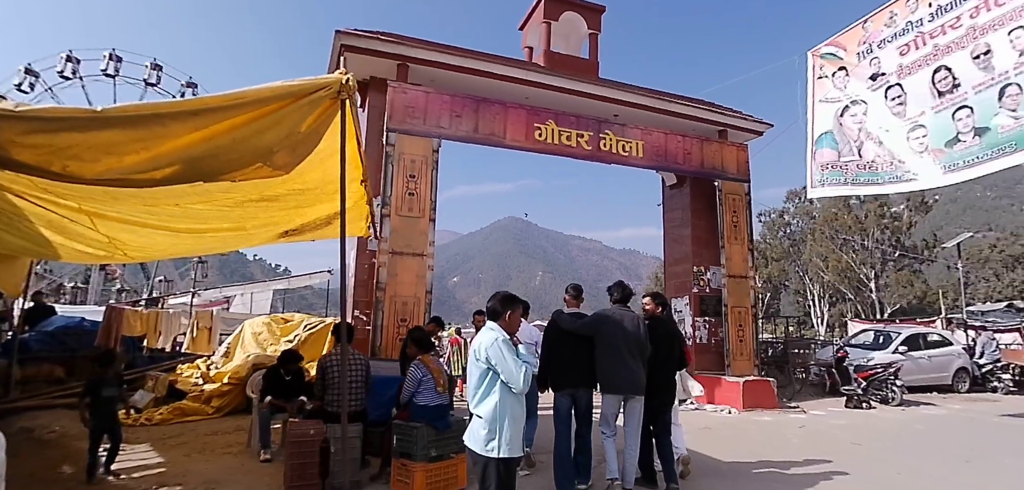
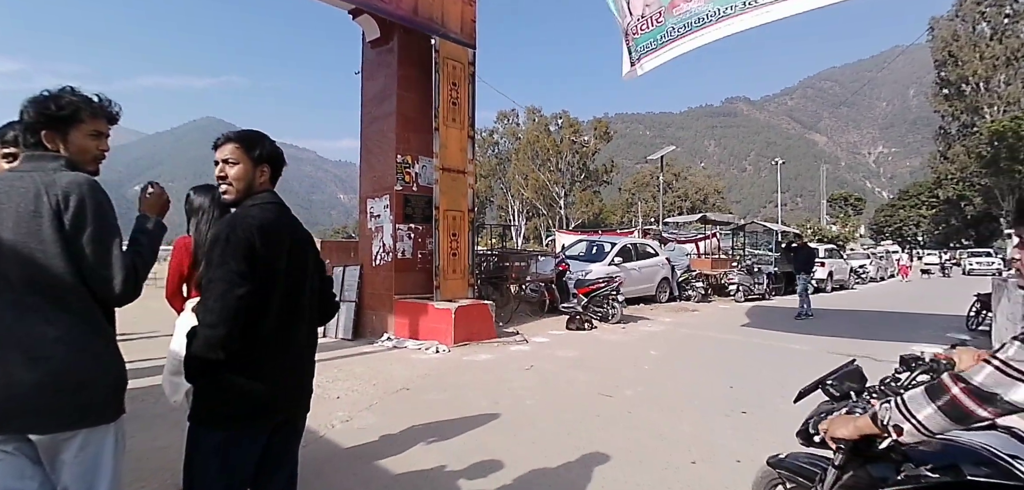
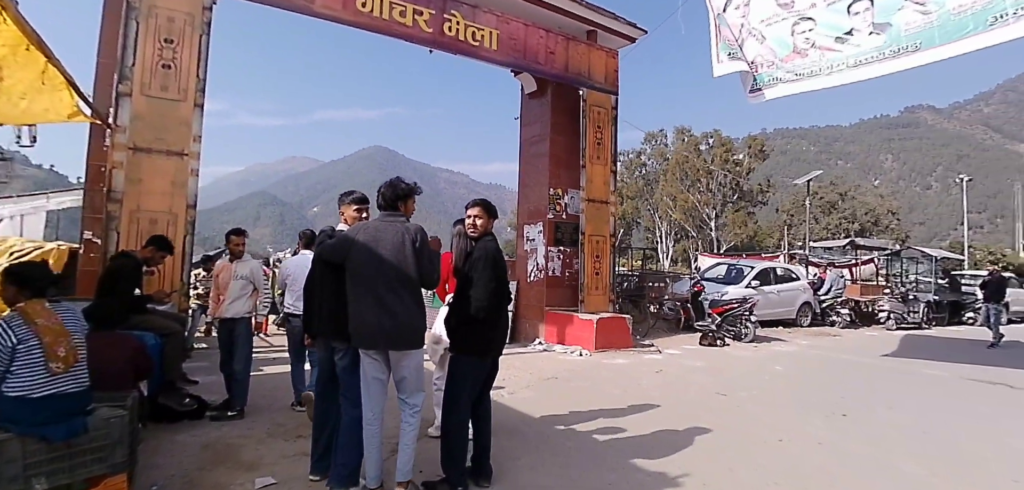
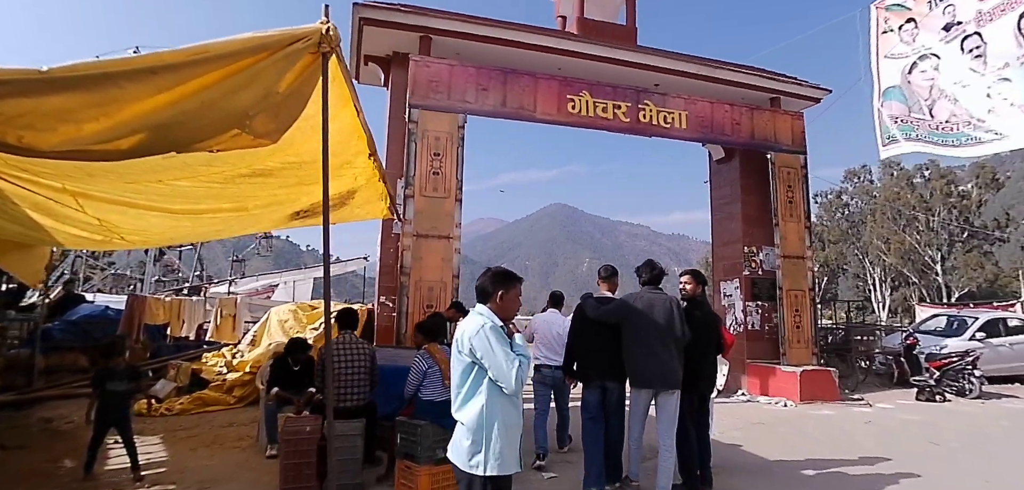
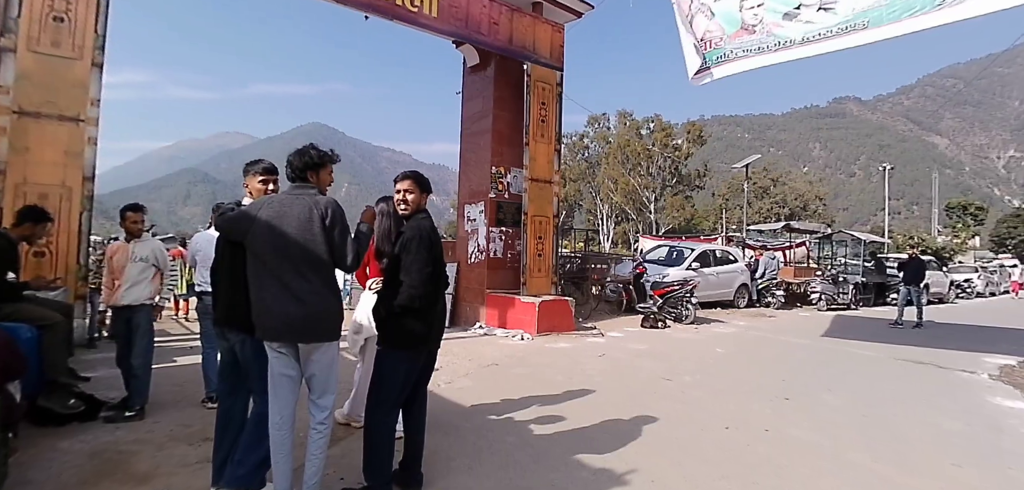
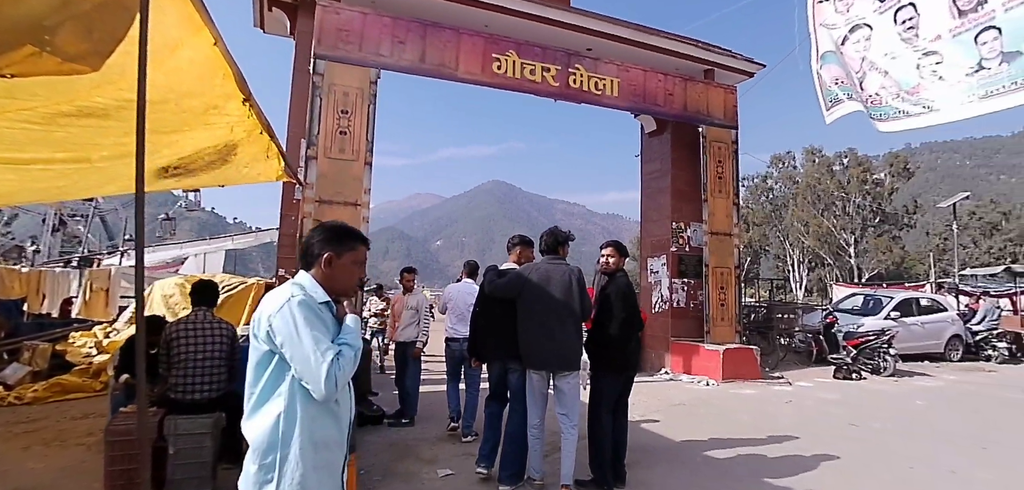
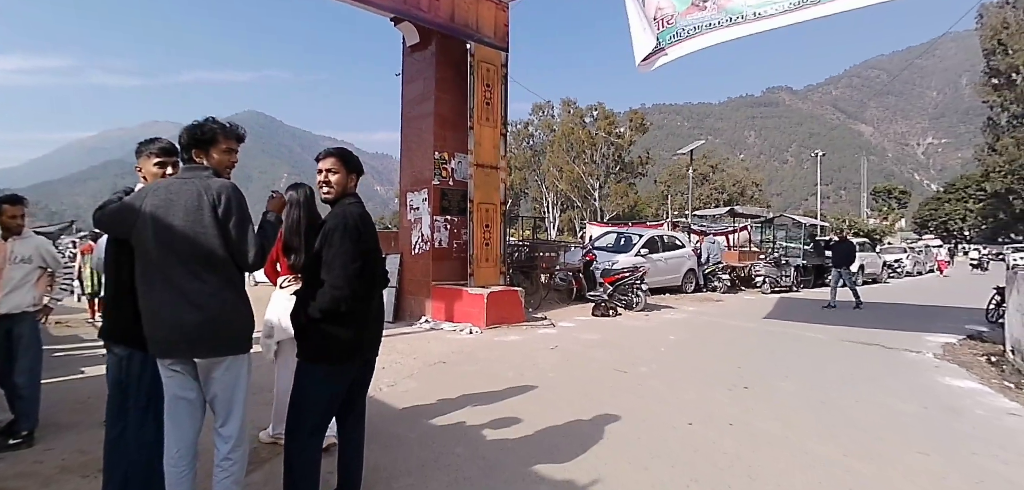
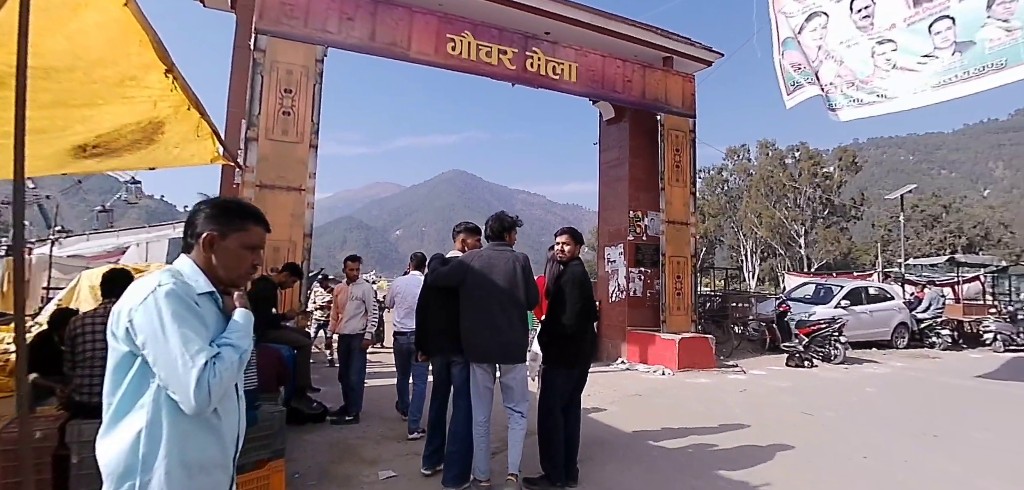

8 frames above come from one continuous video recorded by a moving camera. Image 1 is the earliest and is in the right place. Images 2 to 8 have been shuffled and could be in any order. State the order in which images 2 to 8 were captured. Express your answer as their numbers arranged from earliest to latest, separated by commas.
4, 6, 8, 3, 5, 7, 2
